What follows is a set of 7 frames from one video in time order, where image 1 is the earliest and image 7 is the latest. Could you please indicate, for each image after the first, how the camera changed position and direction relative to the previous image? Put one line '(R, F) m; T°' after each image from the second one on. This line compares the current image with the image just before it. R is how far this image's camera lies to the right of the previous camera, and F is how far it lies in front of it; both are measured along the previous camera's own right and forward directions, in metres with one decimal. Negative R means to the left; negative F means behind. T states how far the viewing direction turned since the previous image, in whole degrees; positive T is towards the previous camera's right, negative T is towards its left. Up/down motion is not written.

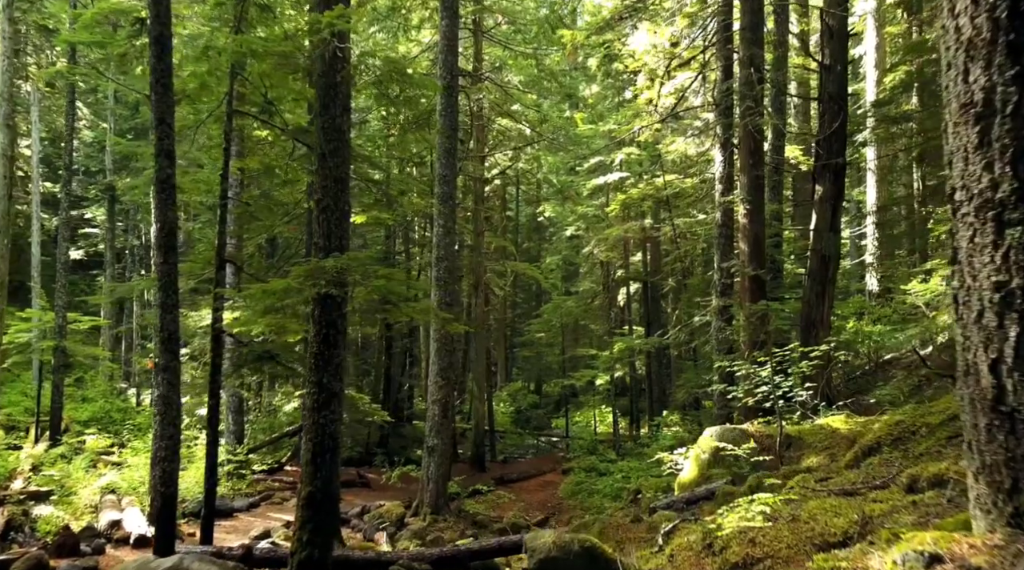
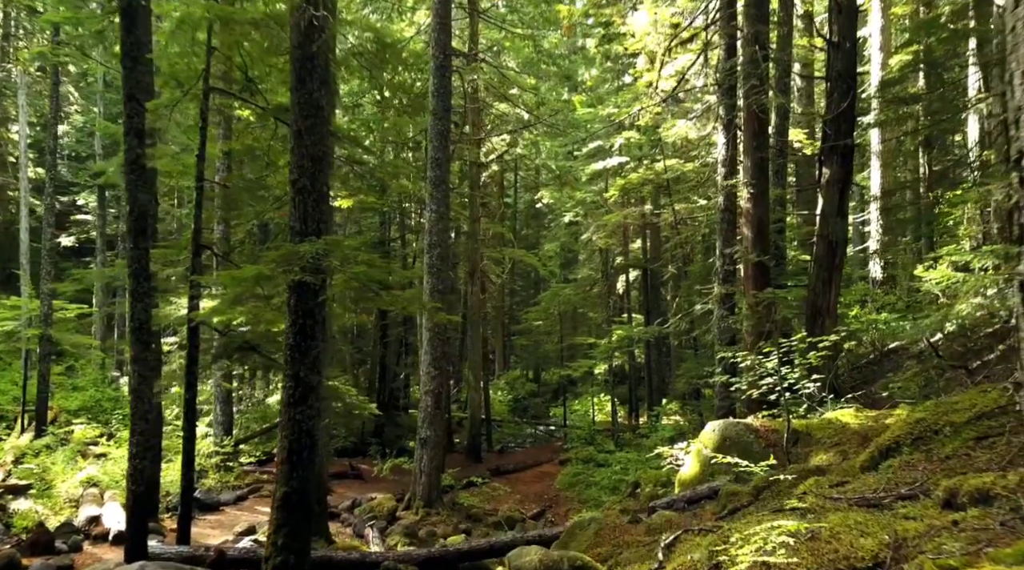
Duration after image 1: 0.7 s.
(+0.1, +0.5) m; 0°
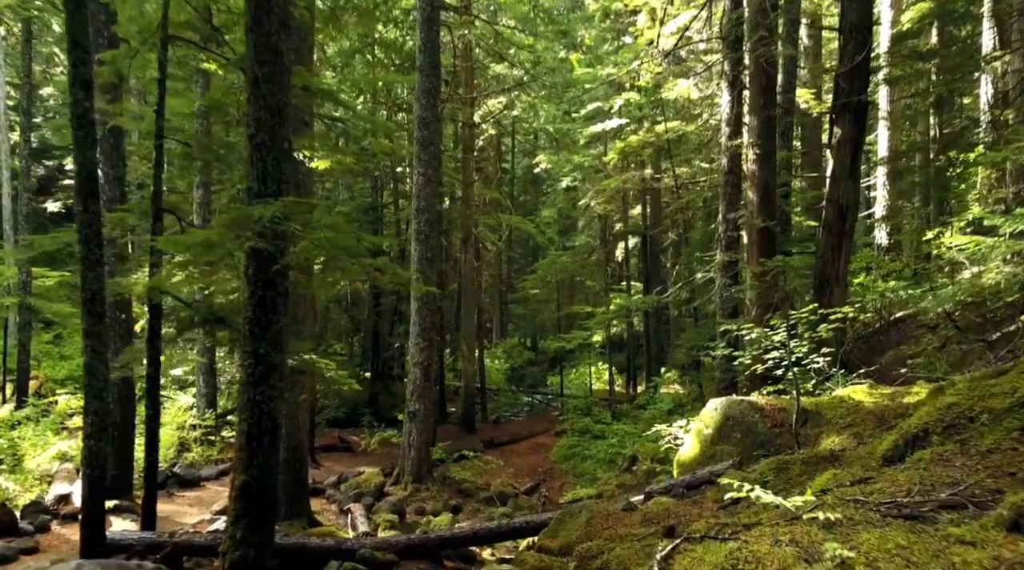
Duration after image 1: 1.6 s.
(+0.1, +0.8) m; 0°
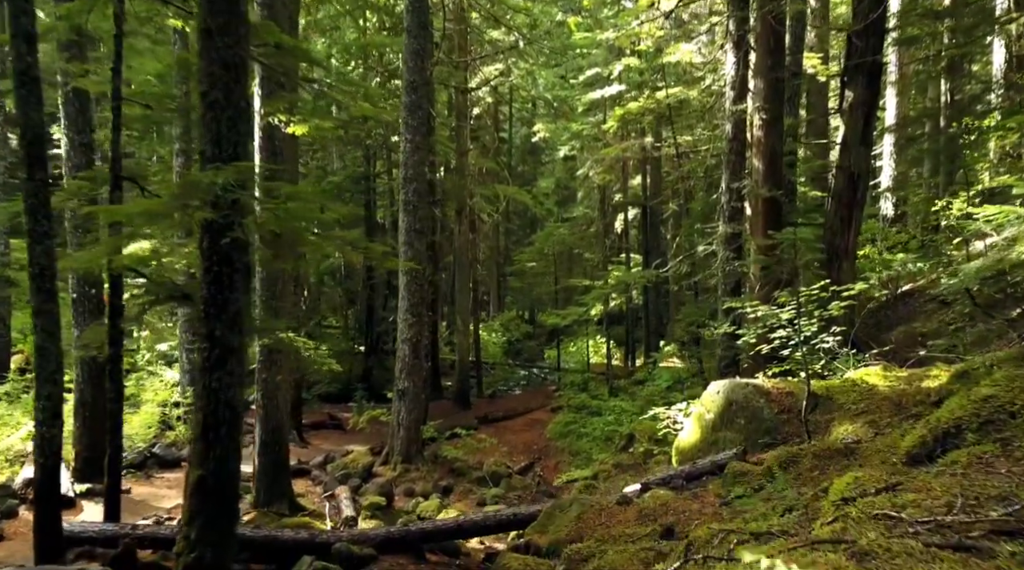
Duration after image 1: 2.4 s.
(+0.1, +0.7) m; 0°
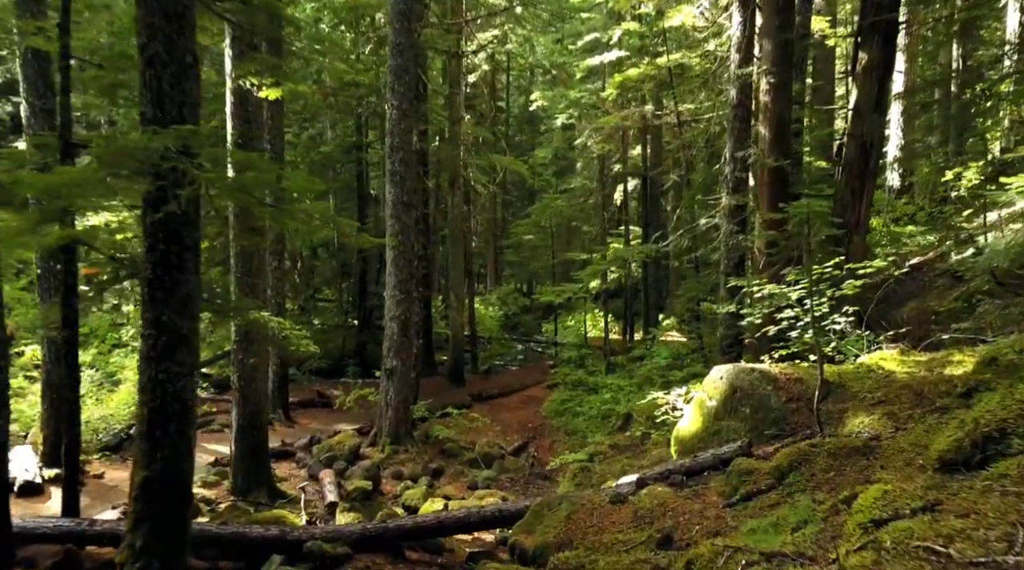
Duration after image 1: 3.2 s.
(+0.1, +0.7) m; 0°
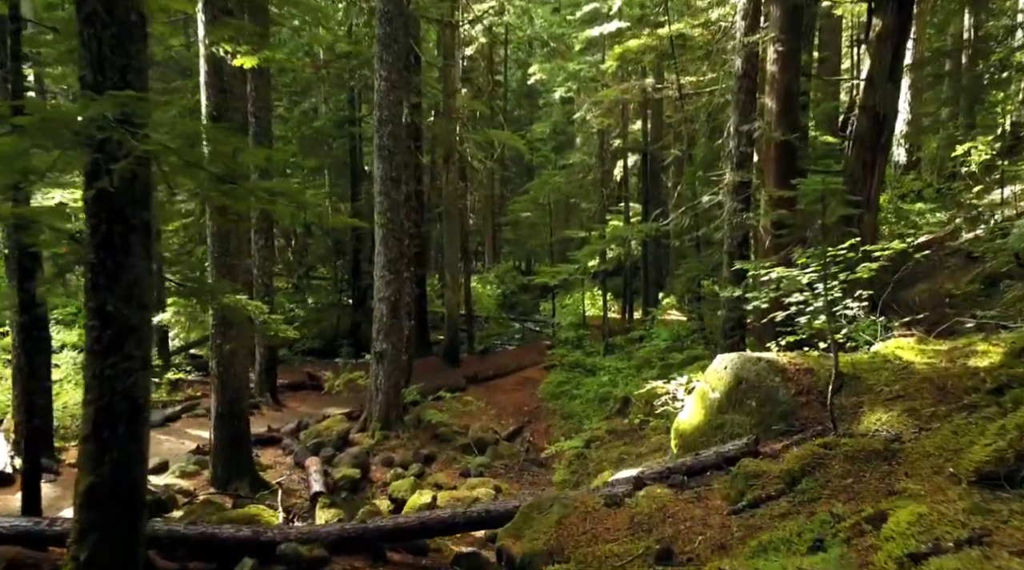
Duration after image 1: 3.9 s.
(+0.1, +0.6) m; 0°
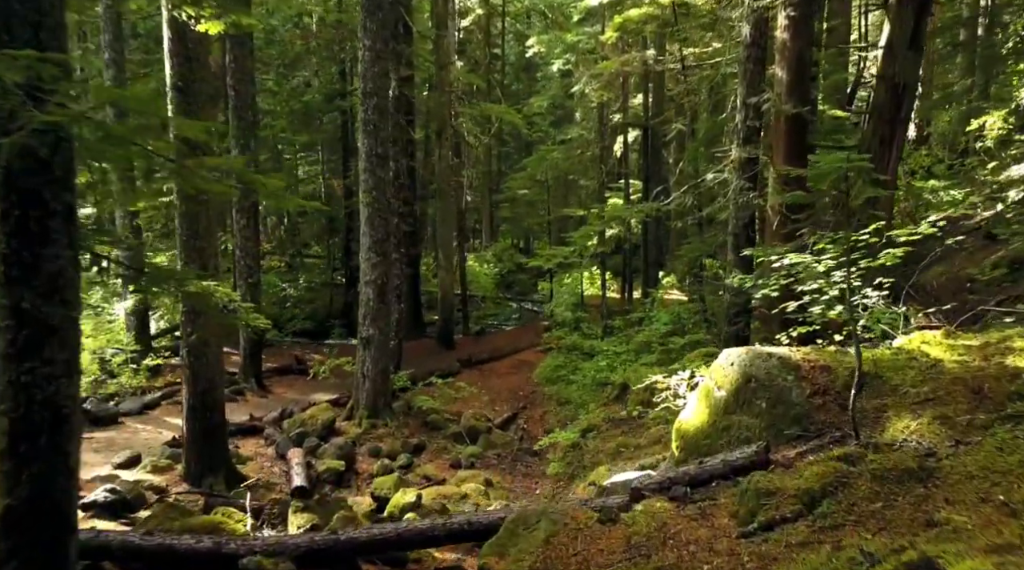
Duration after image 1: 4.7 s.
(+0.1, +0.7) m; 0°
